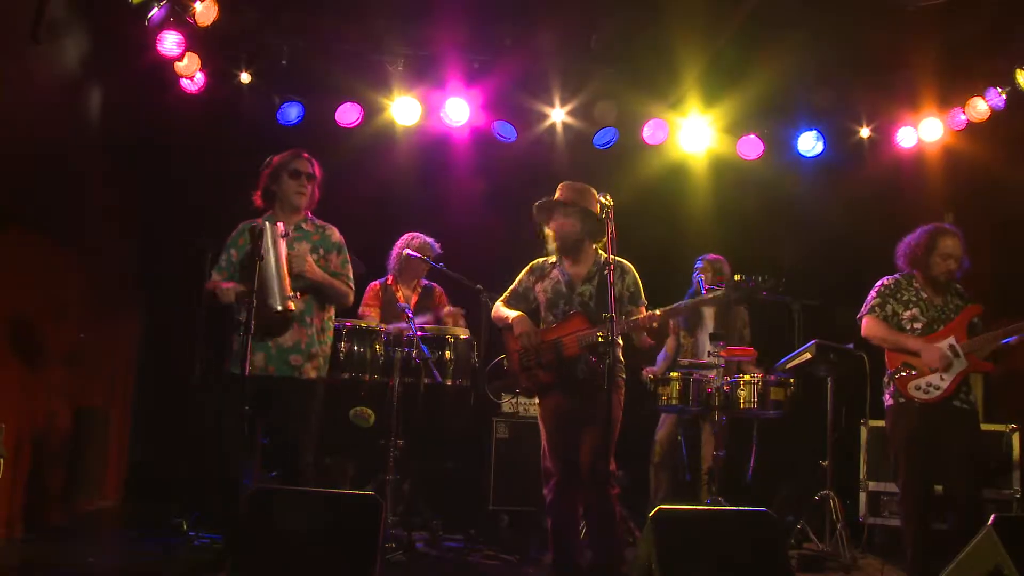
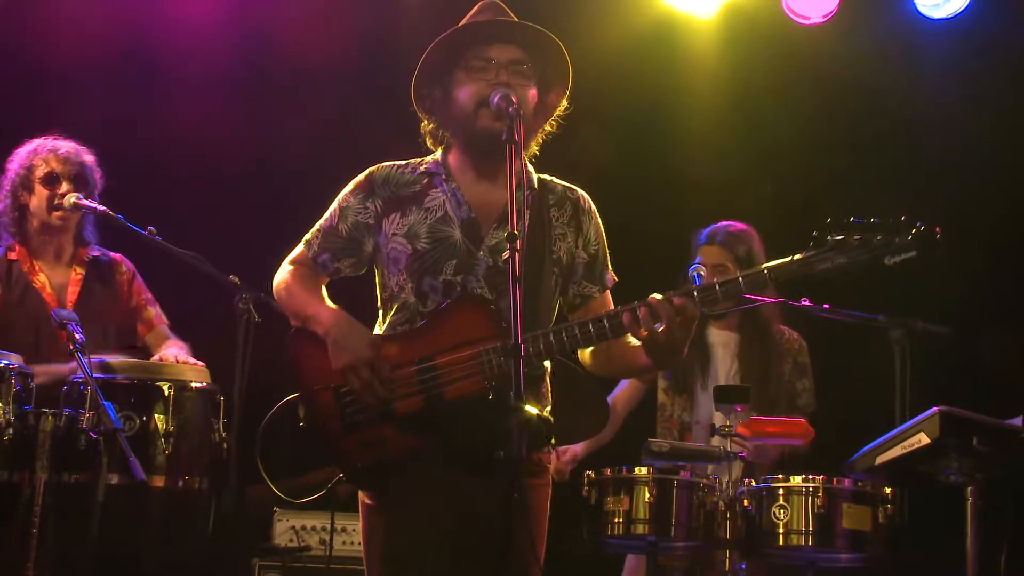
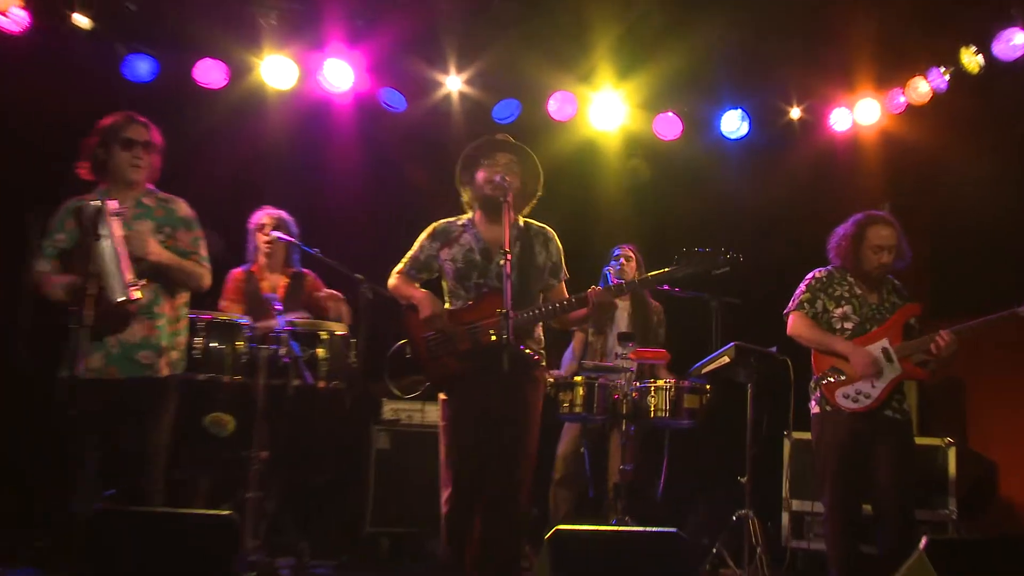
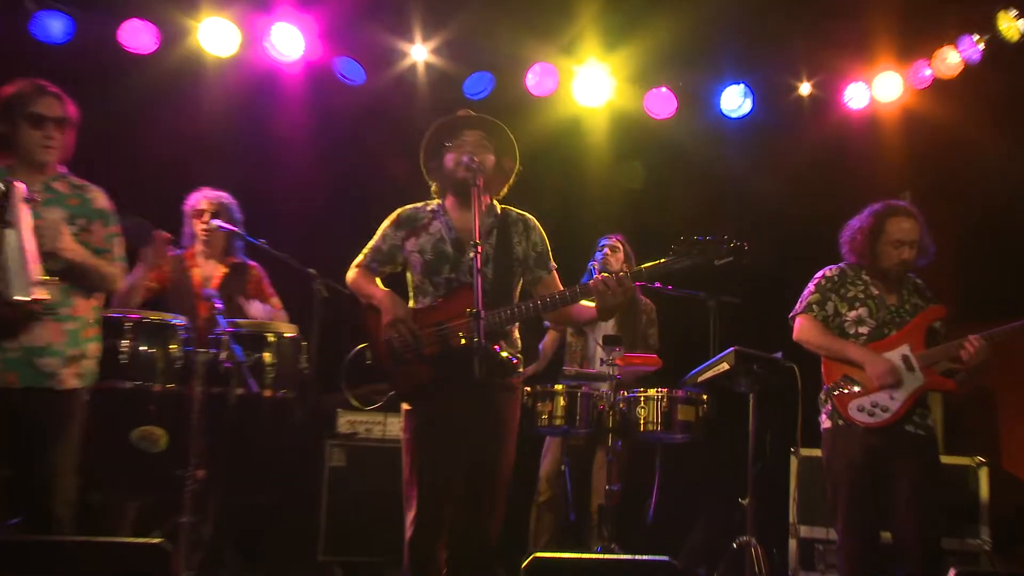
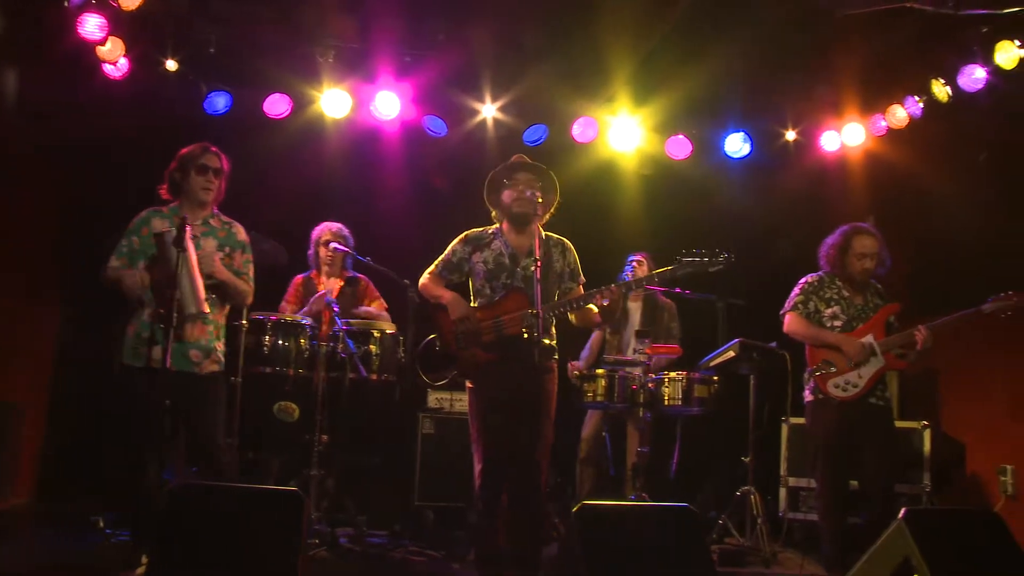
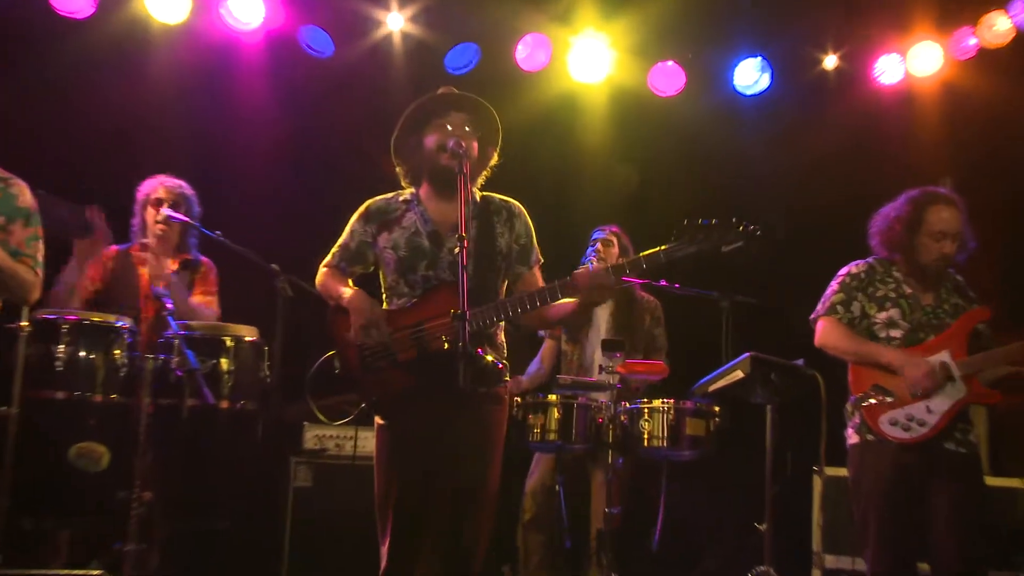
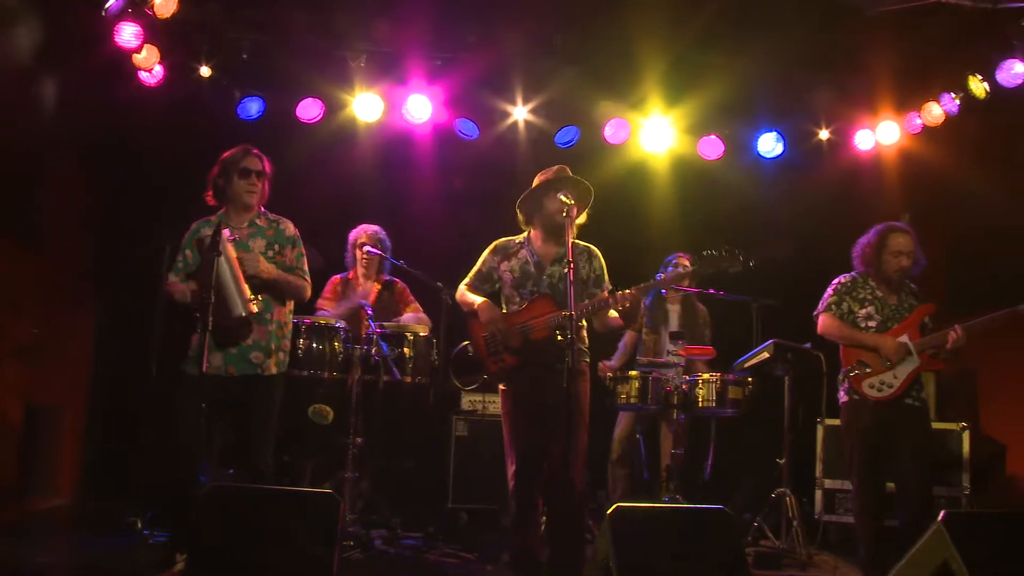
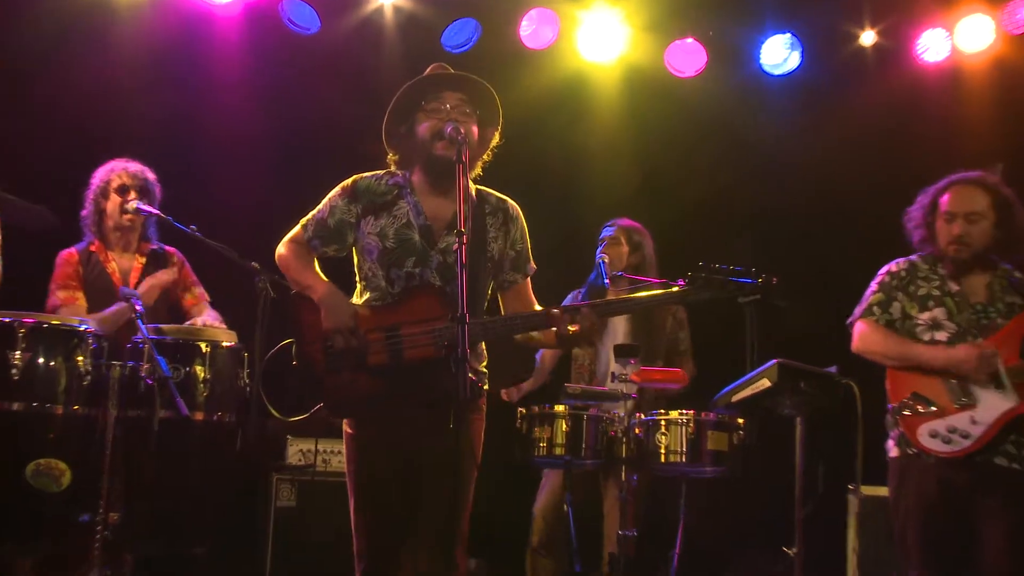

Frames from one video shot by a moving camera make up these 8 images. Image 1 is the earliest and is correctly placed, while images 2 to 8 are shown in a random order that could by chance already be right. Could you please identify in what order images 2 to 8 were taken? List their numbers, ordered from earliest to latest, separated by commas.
7, 5, 3, 4, 6, 8, 2
